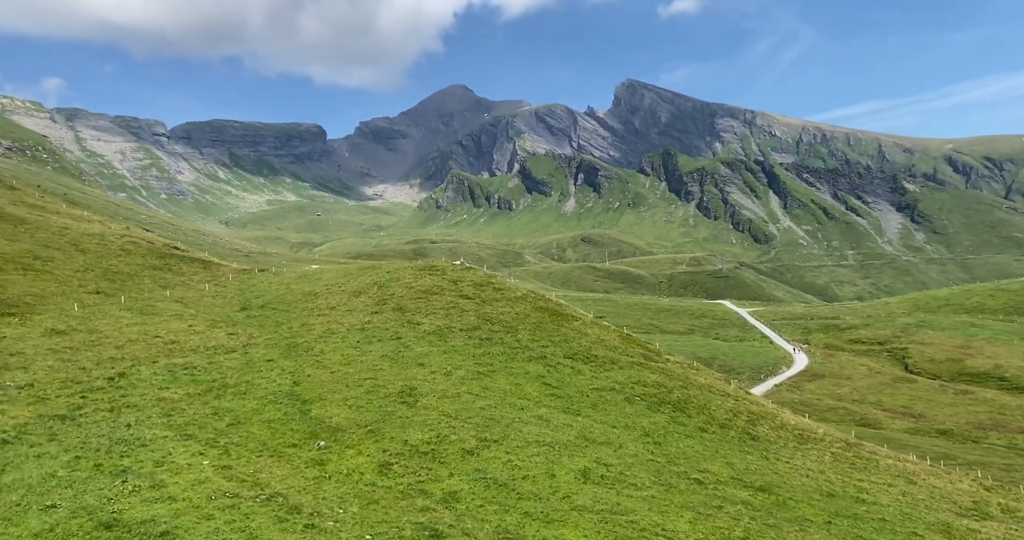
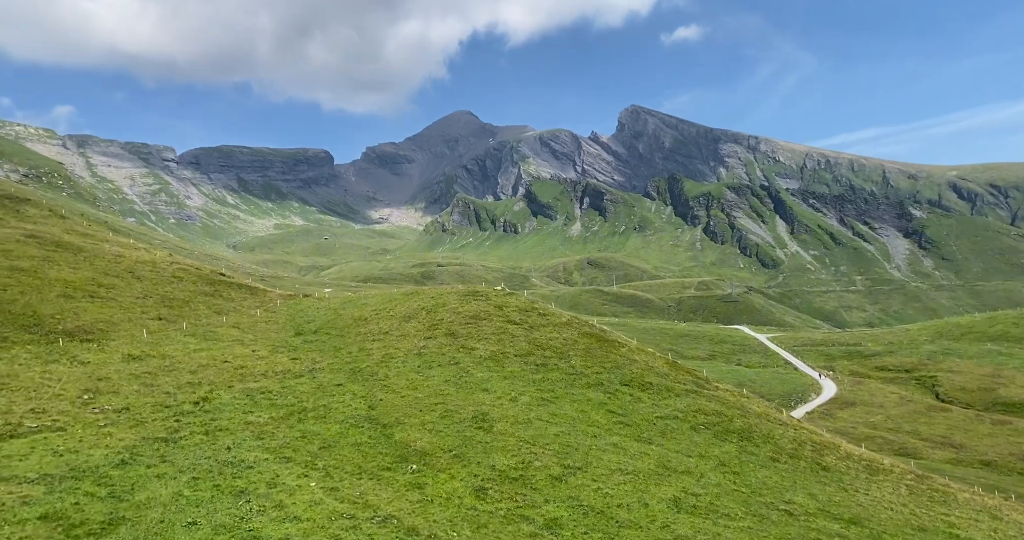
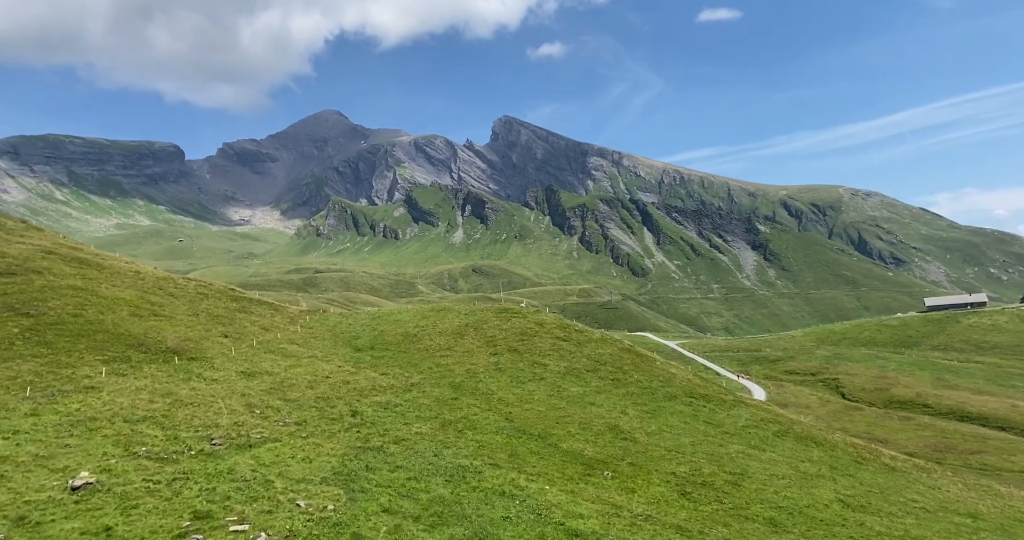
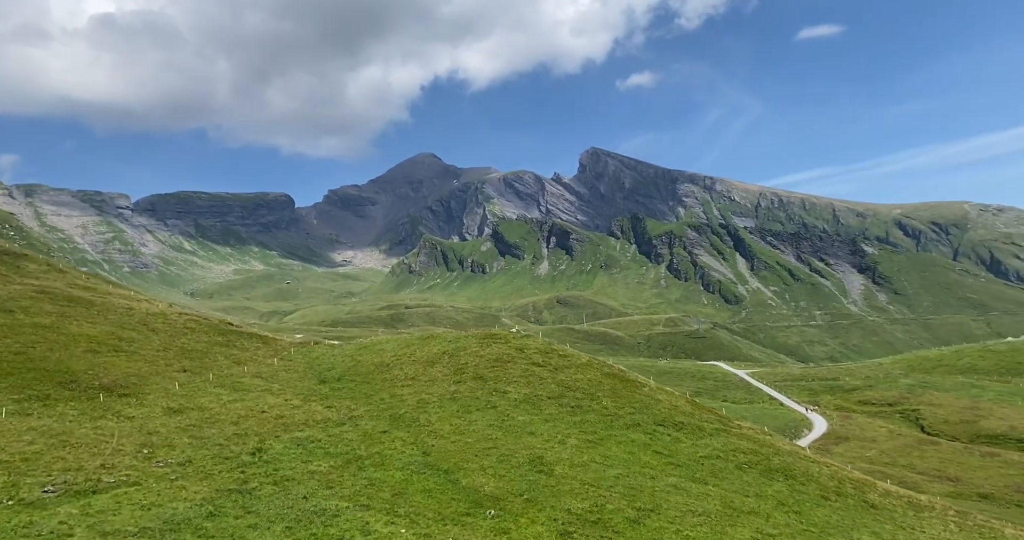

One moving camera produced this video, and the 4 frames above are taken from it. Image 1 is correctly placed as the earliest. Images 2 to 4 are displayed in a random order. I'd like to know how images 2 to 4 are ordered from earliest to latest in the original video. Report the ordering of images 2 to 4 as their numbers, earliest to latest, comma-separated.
2, 4, 3
